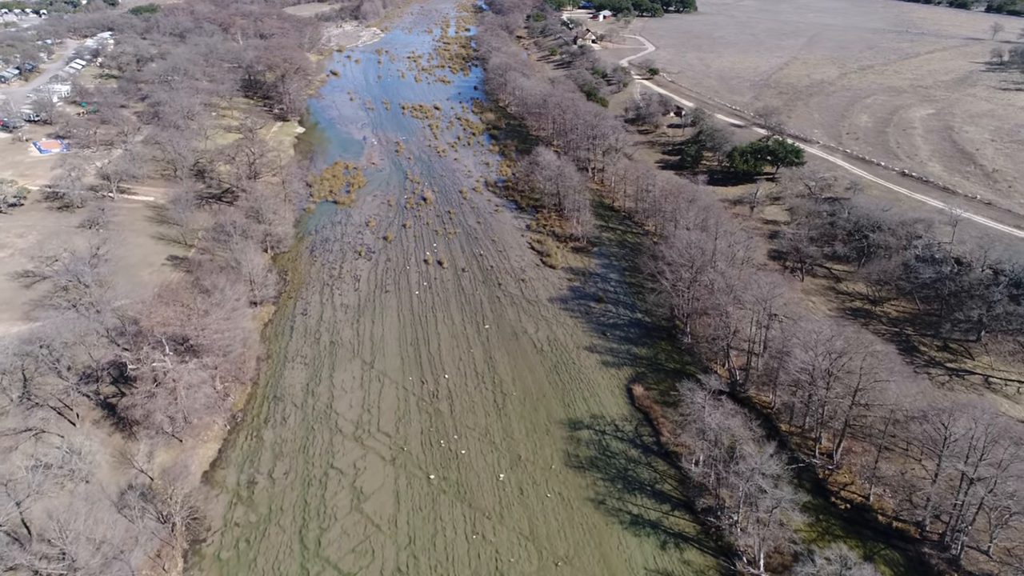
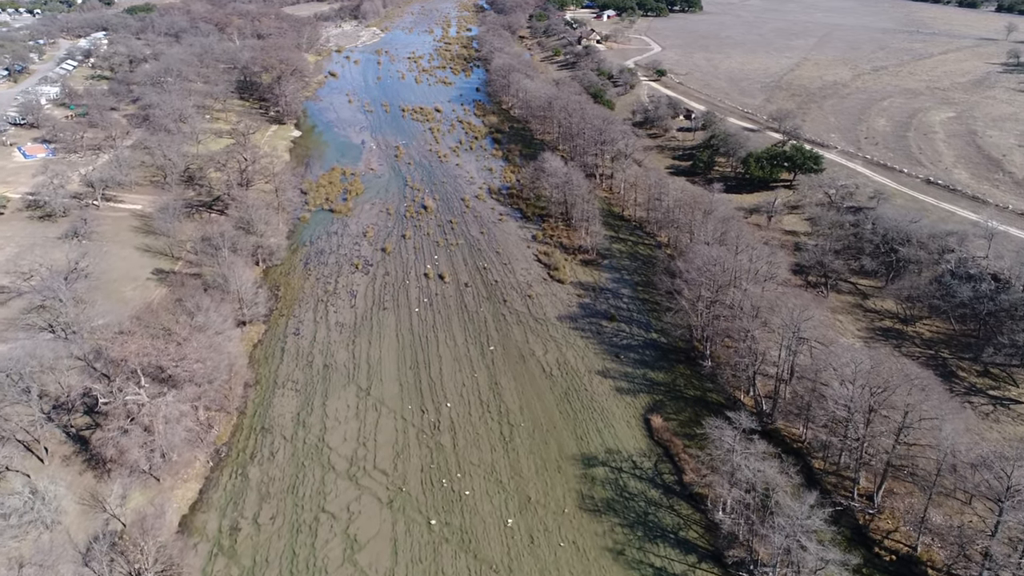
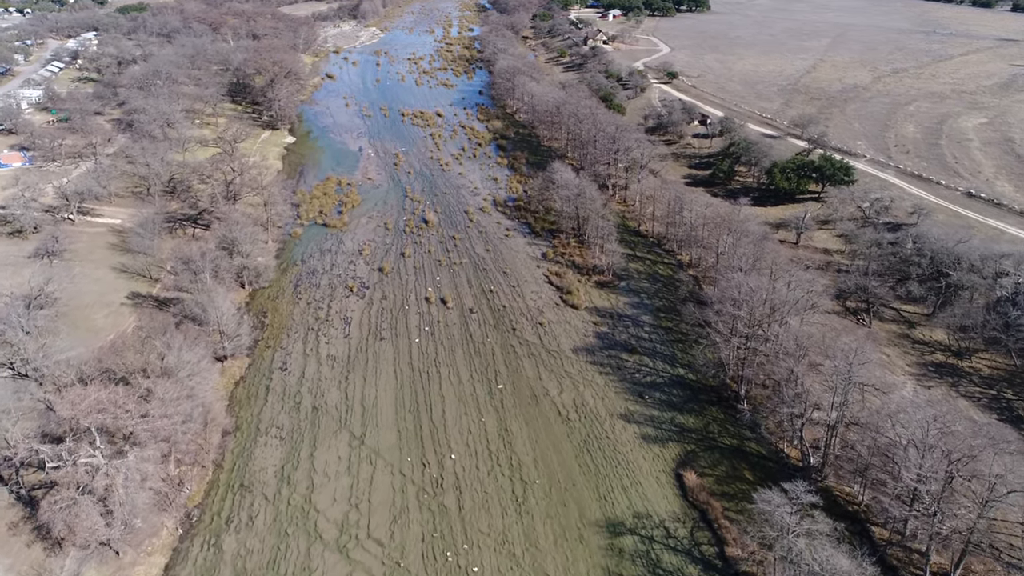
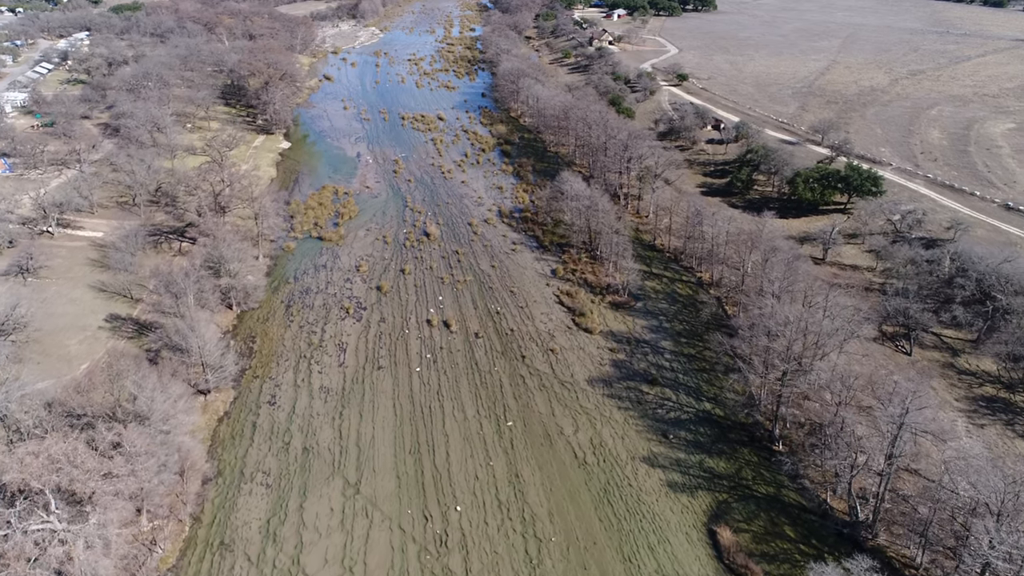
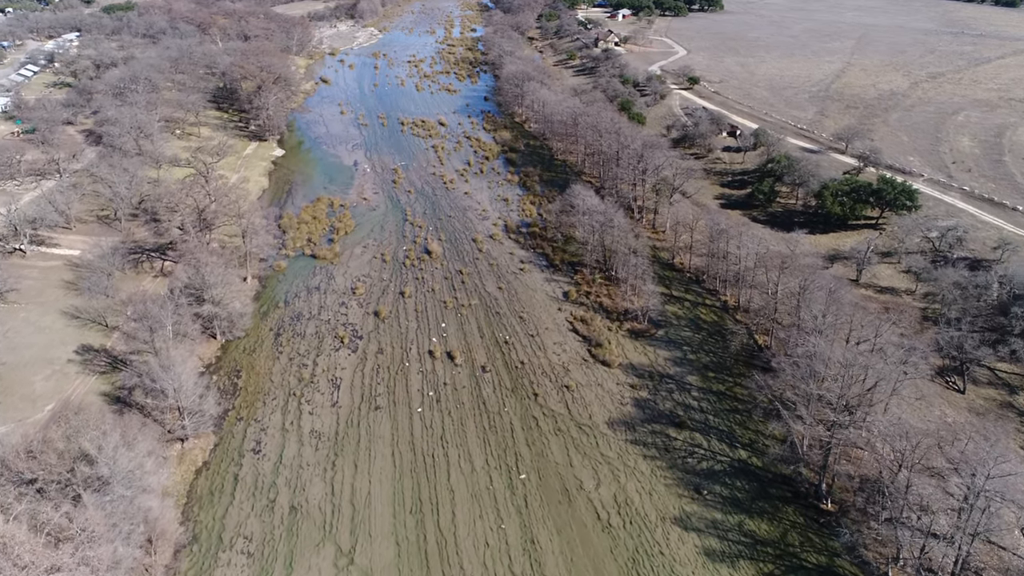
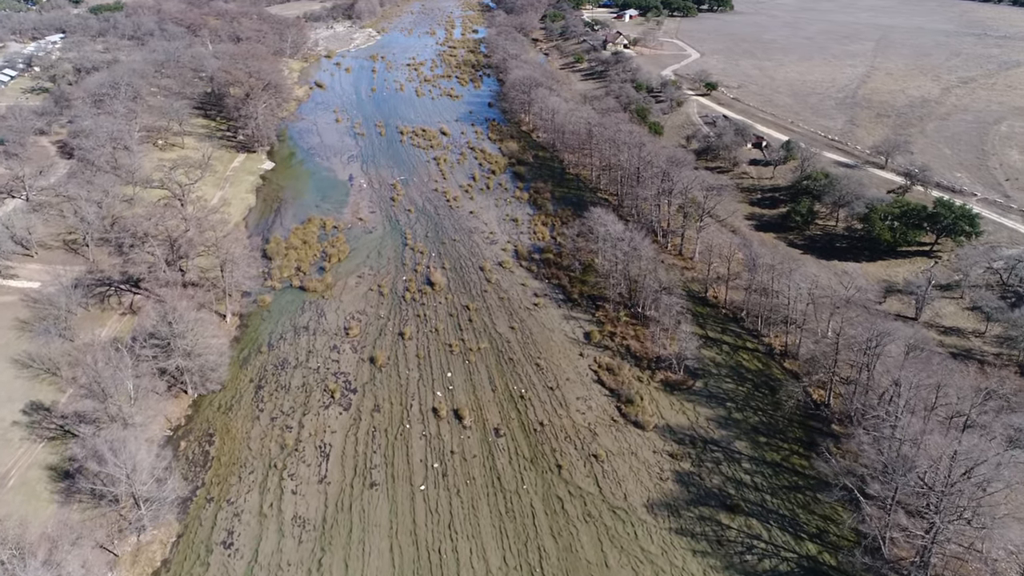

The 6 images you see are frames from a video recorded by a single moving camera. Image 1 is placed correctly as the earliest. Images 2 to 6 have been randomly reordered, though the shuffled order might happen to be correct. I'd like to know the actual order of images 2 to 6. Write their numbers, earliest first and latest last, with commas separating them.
2, 3, 4, 5, 6
